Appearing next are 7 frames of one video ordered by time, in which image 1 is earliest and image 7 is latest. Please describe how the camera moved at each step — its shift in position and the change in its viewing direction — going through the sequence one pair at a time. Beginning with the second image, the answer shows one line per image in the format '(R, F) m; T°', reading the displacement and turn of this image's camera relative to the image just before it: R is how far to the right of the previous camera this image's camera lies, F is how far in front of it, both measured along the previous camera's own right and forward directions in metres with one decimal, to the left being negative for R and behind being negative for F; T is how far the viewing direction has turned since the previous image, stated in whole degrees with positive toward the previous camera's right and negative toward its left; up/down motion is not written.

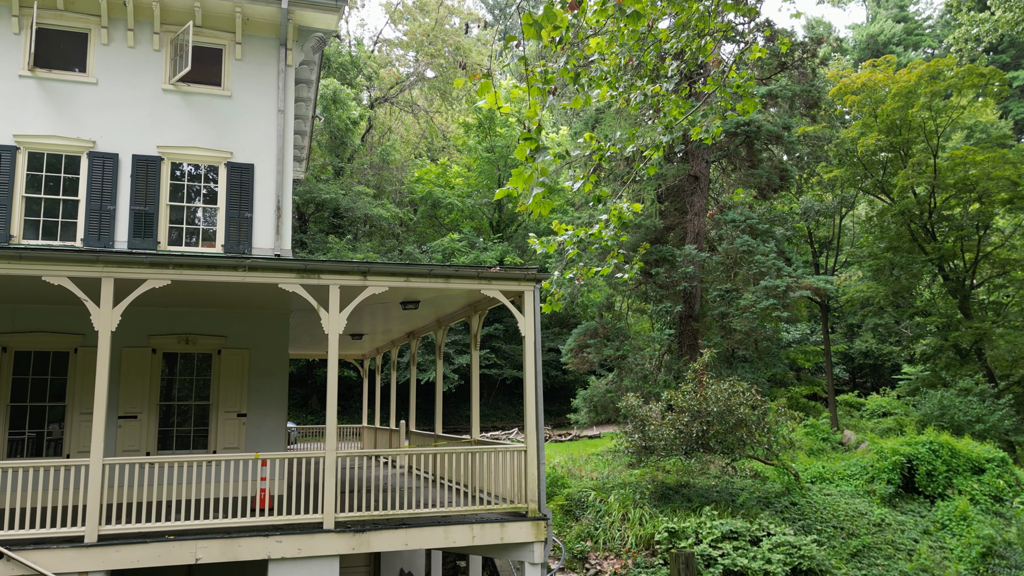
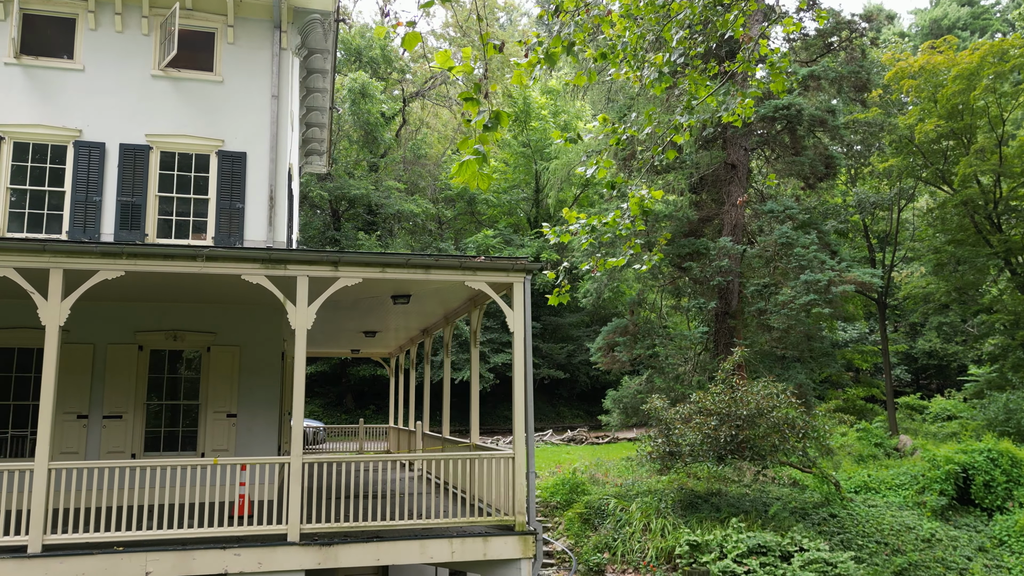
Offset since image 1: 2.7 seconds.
(+0.7, +0.8) m; -4°
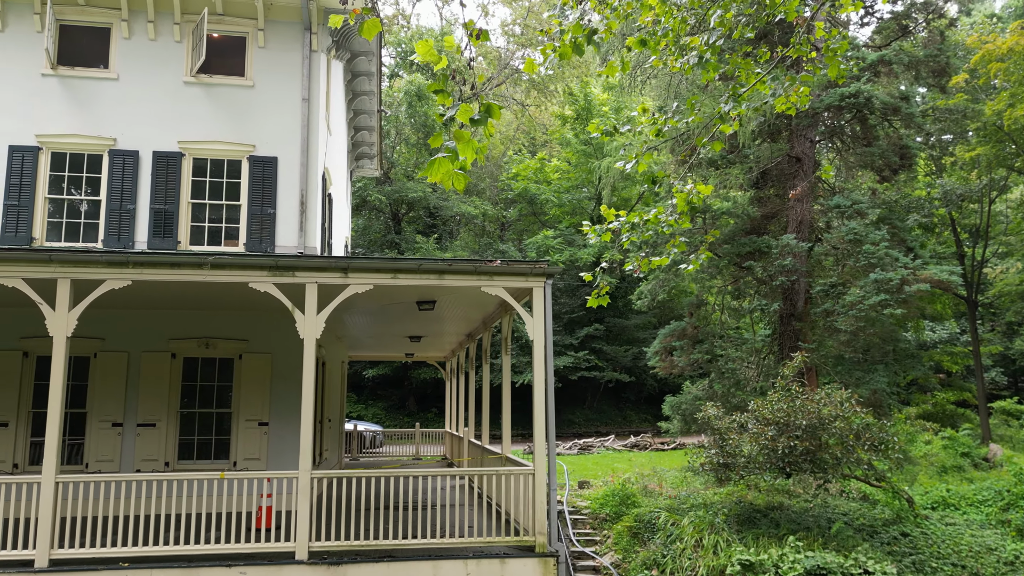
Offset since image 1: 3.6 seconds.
(+0.5, +0.5) m; -5°
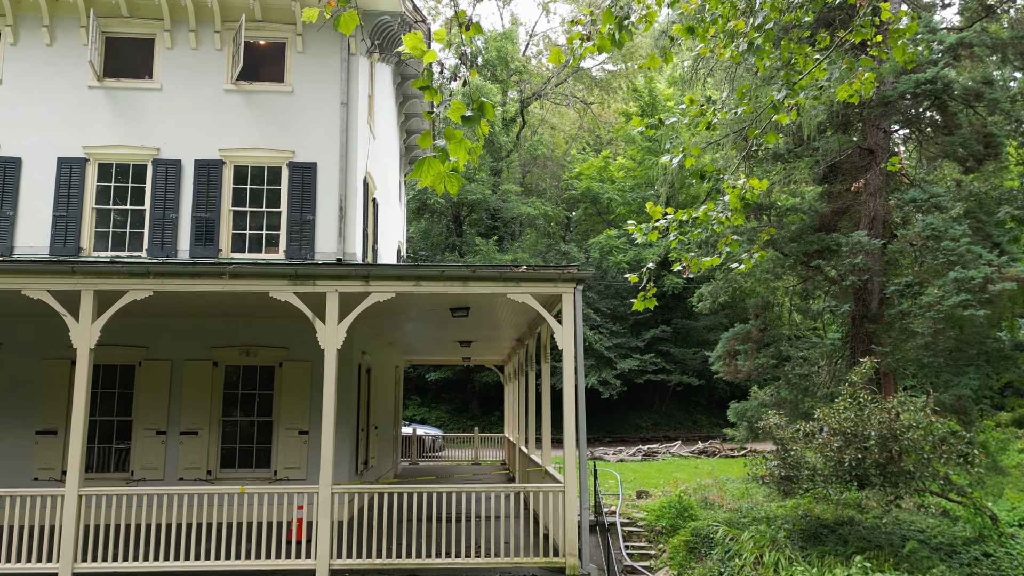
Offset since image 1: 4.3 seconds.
(+0.4, +0.4) m; -5°
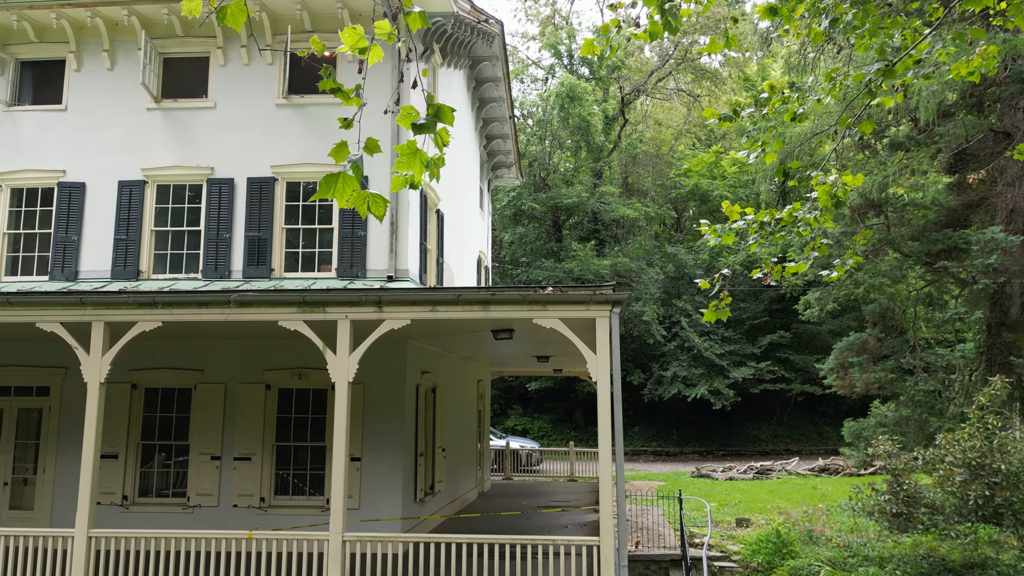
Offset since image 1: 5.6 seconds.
(+0.8, +0.9) m; -9°
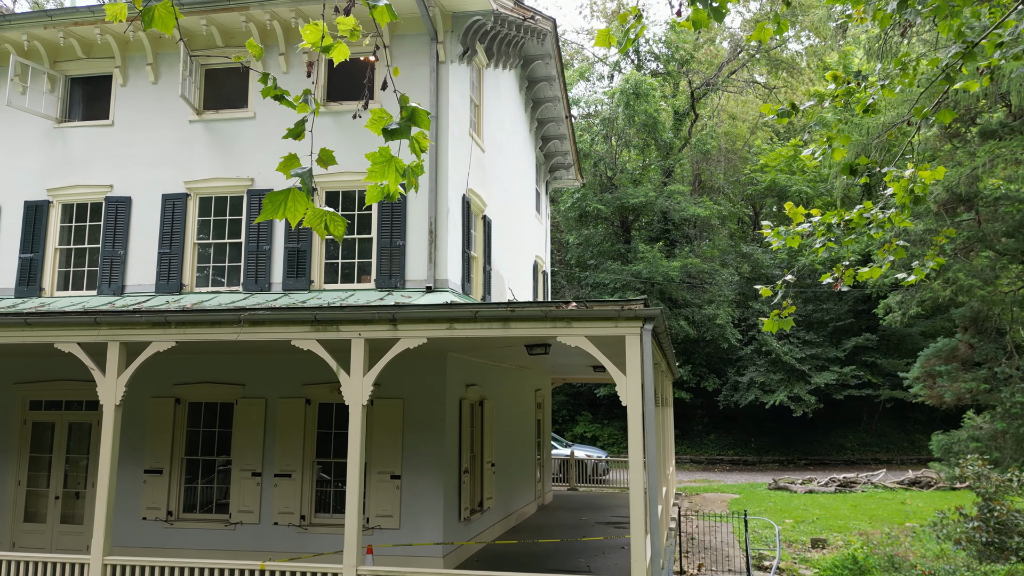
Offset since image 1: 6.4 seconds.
(+0.4, +0.5) m; -6°
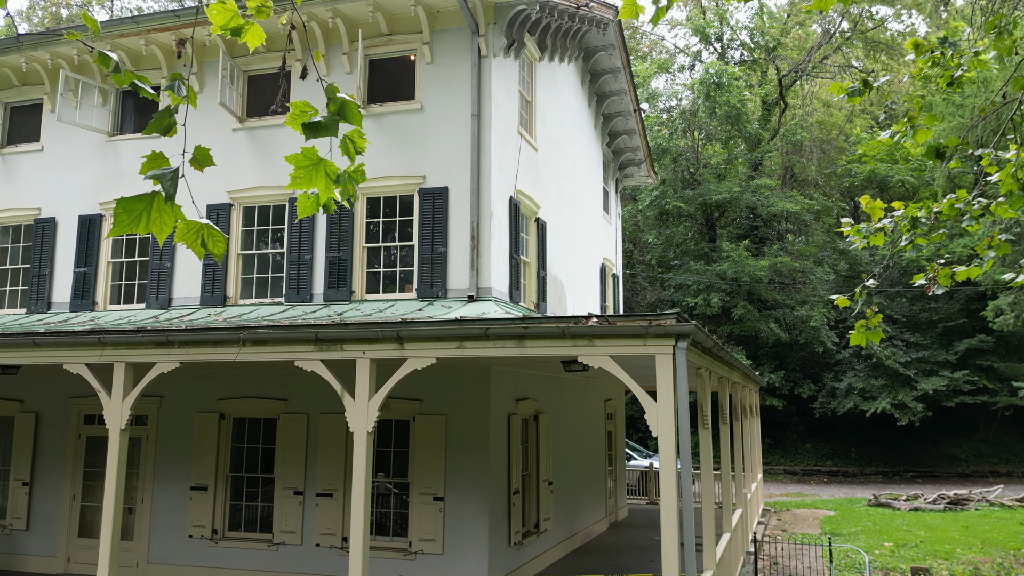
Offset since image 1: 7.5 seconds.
(+0.5, +0.7) m; -7°
